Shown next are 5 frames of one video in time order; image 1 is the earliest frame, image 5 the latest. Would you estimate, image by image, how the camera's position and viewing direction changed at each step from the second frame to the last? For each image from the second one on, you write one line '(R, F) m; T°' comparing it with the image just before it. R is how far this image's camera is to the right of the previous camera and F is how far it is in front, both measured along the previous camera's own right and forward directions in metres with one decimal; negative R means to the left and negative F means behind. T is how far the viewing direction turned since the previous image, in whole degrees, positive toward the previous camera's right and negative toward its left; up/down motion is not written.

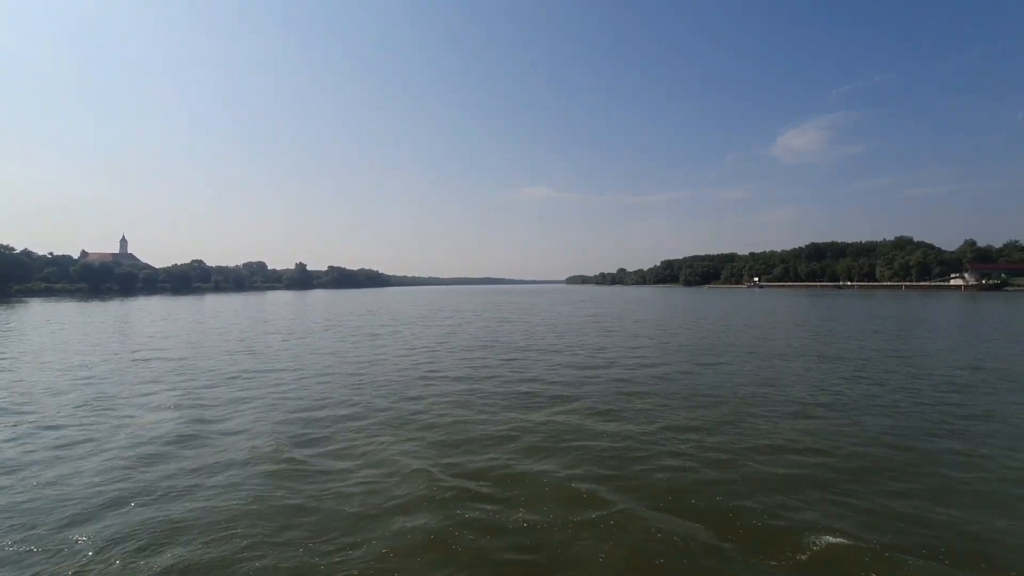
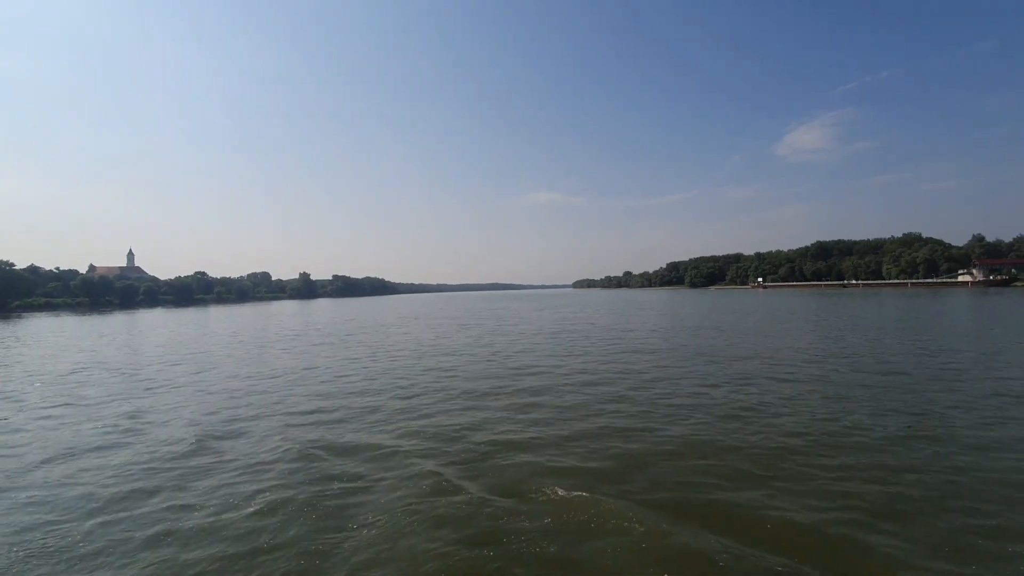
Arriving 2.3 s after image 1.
(+1.2, +0.5) m; -1°
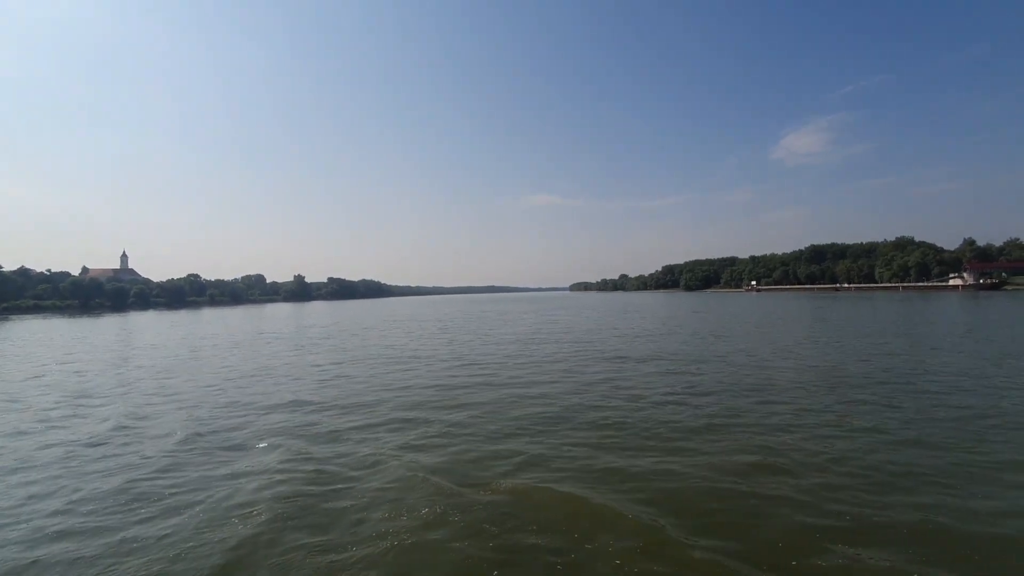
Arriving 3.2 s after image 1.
(+0.5, +0.1) m; 0°
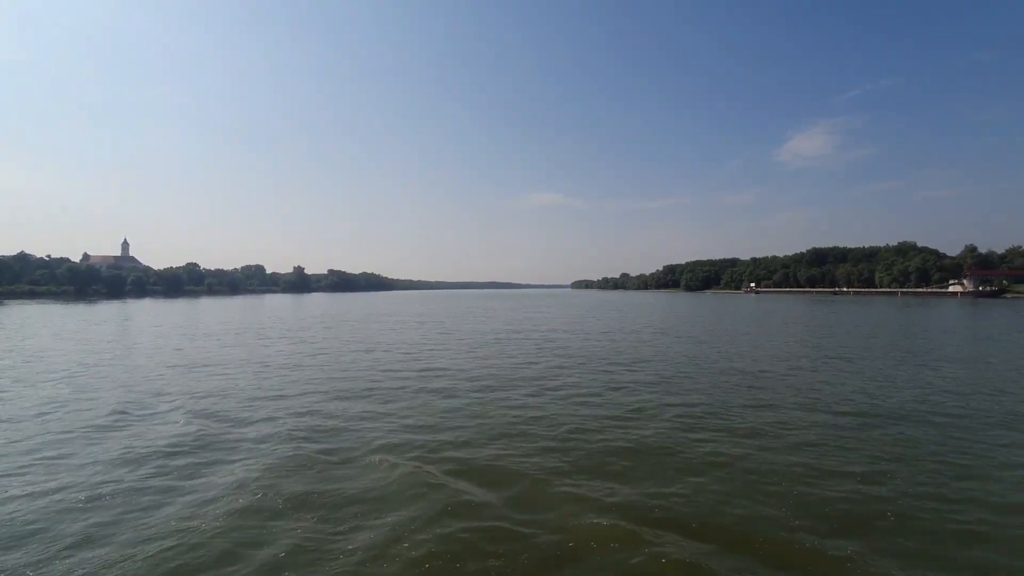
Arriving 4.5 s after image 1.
(+0.5, +0.2) m; 0°
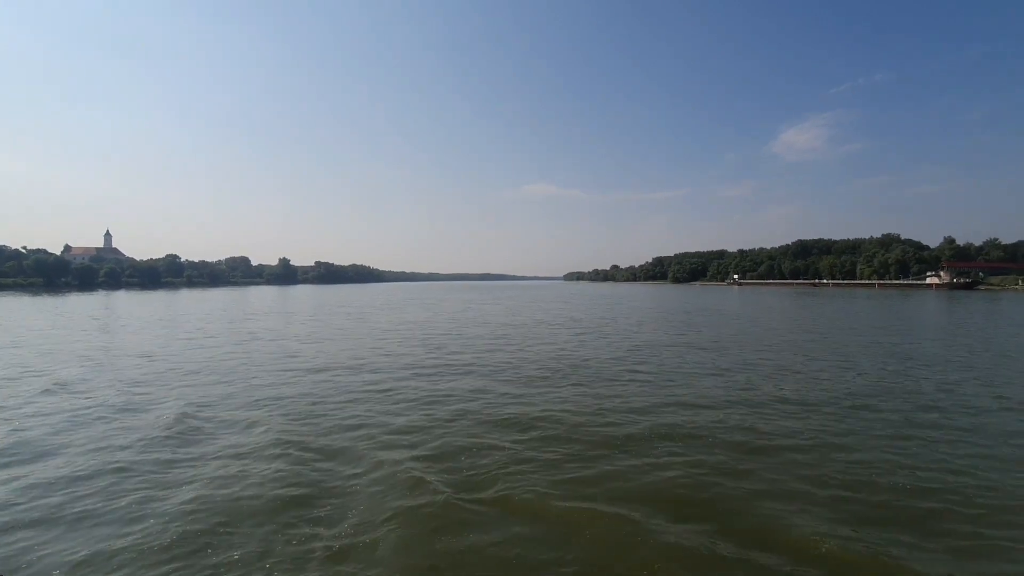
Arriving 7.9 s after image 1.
(+1.7, +0.5) m; 0°
